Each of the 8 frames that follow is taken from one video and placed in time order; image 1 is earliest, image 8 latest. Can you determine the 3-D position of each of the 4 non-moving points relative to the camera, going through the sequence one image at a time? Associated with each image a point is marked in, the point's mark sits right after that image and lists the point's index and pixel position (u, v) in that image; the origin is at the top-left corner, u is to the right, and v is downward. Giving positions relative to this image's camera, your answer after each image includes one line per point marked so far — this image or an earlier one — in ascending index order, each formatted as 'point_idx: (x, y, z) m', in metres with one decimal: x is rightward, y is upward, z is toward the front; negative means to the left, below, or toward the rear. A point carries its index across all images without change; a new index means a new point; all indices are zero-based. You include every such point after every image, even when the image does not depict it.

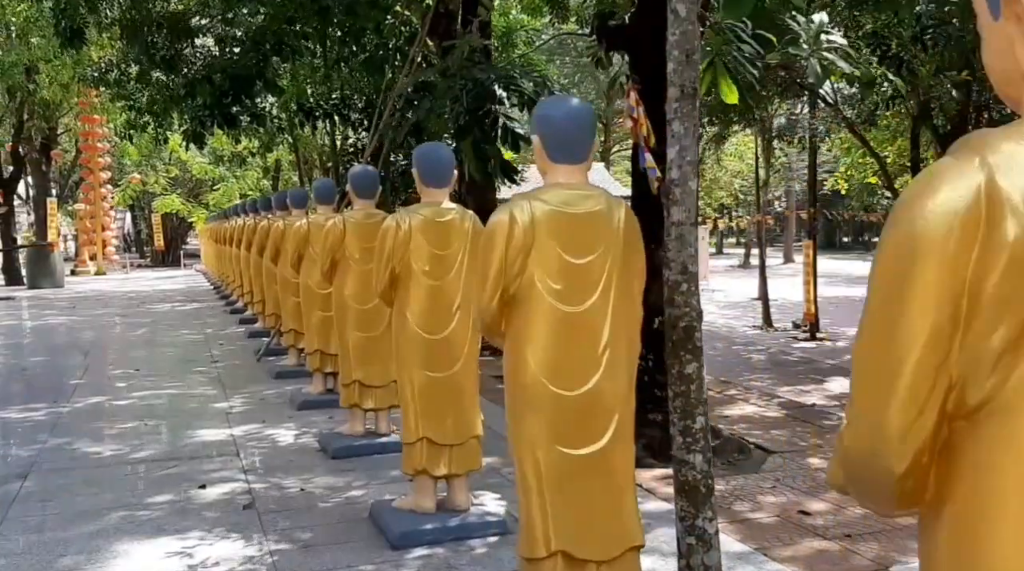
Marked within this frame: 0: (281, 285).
0: (-2.0, 0.0, +8.7) m
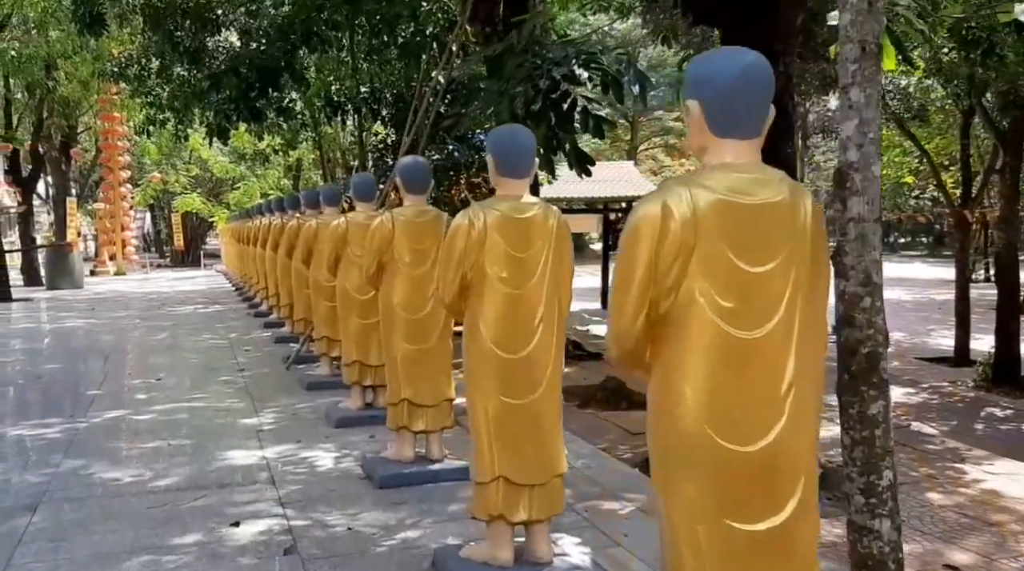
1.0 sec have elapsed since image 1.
0: (-1.6, 0.0, +8.1) m
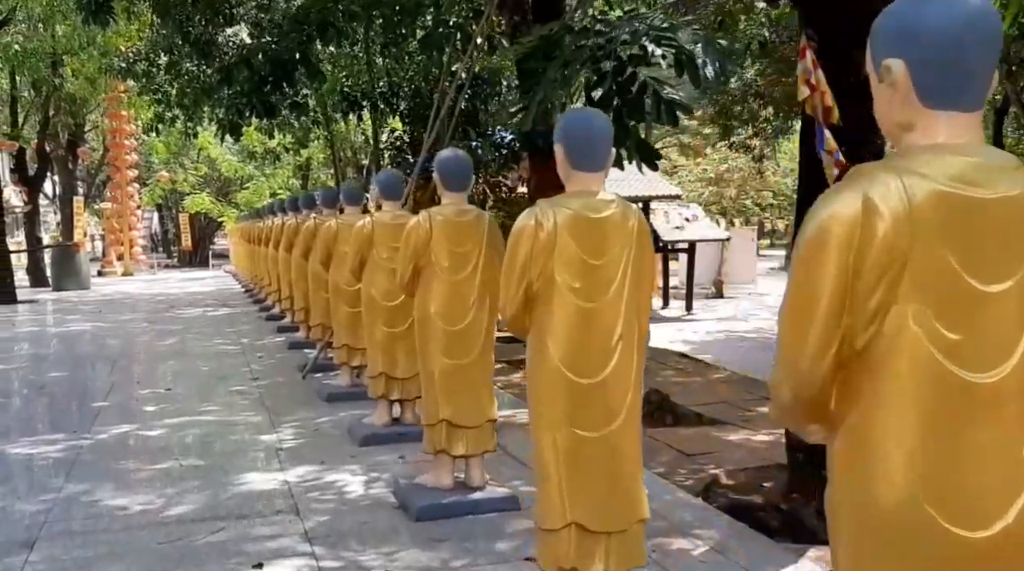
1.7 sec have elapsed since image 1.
0: (-1.3, -0.1, +7.6) m
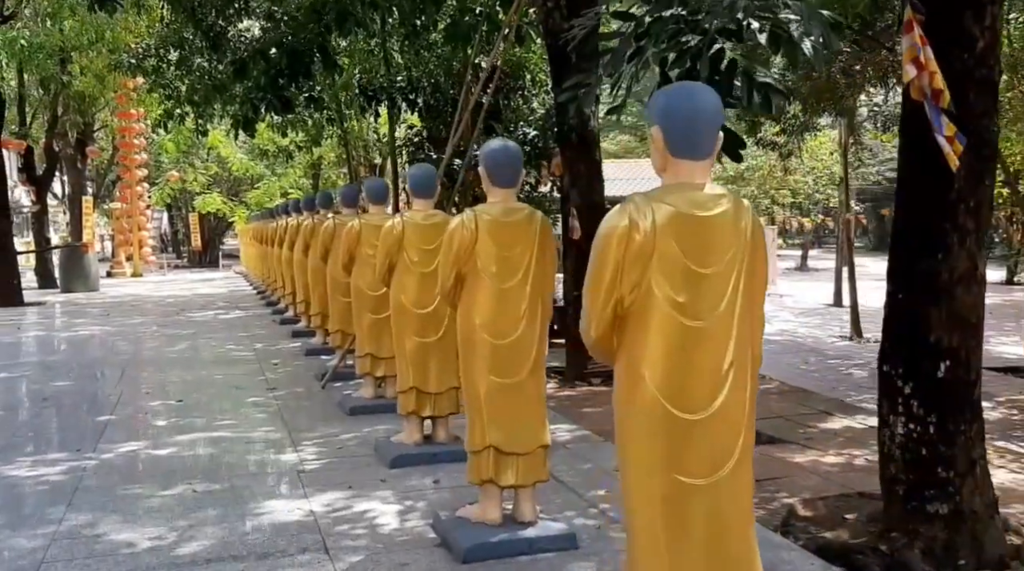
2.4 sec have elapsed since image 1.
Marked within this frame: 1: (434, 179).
0: (-1.1, -0.1, +7.1) m
1: (-0.4, +0.6, +5.7) m
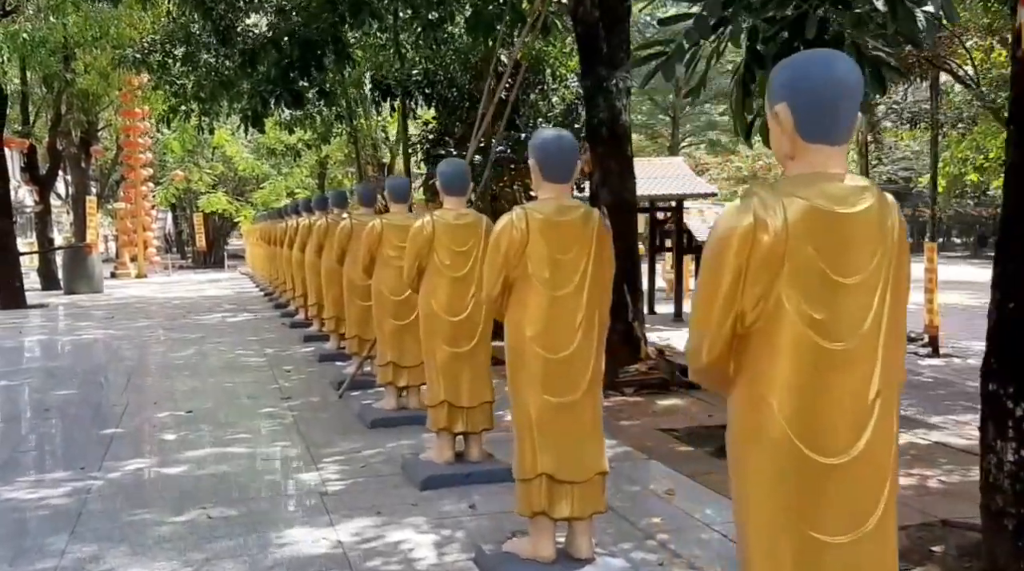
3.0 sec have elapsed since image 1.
0: (-0.9, -0.1, +6.6) m
1: (-0.2, +0.6, +5.2) m
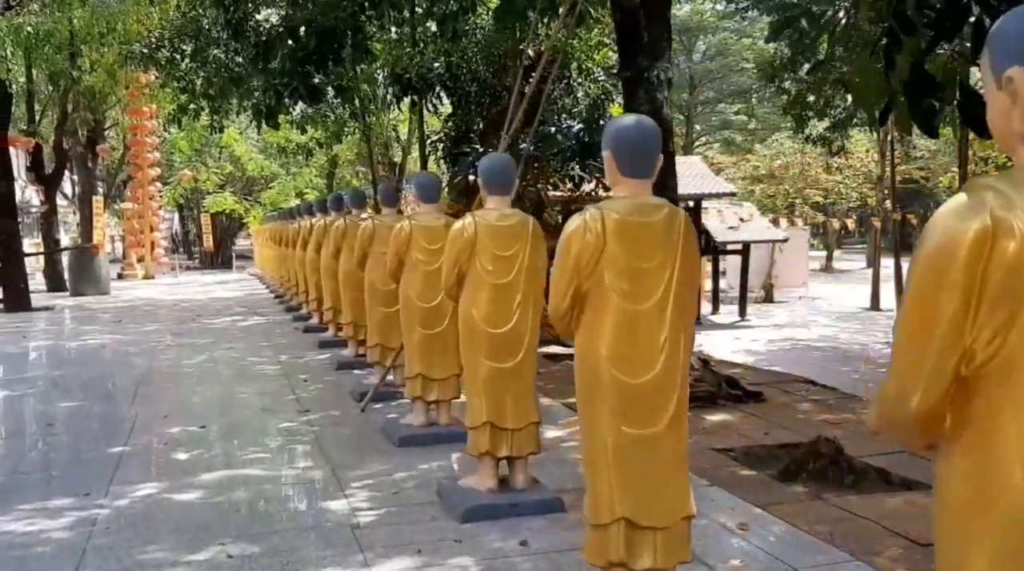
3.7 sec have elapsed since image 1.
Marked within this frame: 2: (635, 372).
0: (-0.6, -0.2, +6.1) m
1: (0.0, +0.5, +4.7) m
2: (+0.4, -0.3, +3.4) m
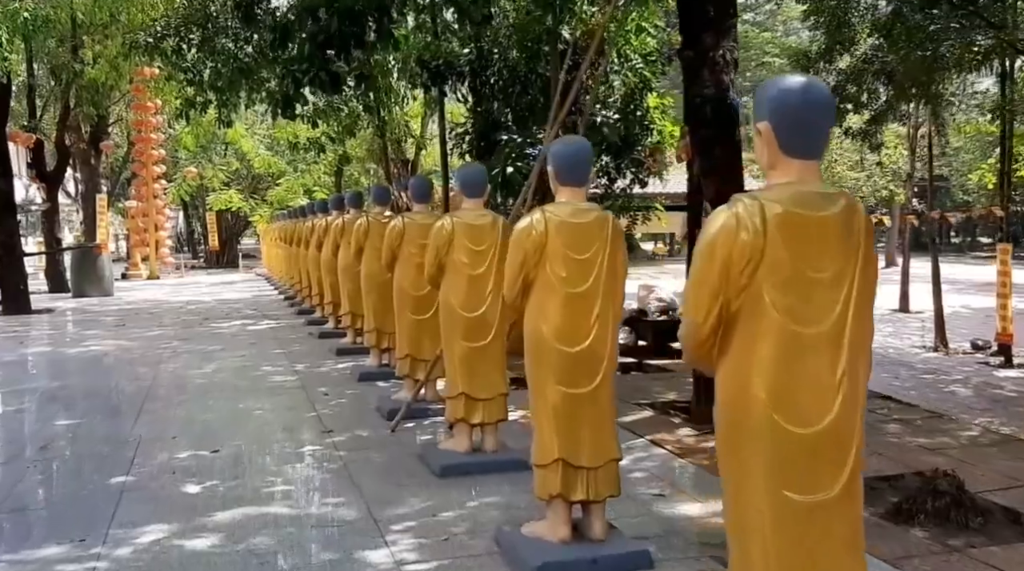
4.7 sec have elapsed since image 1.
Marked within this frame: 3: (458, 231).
0: (-0.3, -0.2, +5.3) m
1: (+0.3, +0.5, +3.9) m
2: (+0.7, -0.3, +2.6) m
3: (-0.3, +0.3, +5.5) m
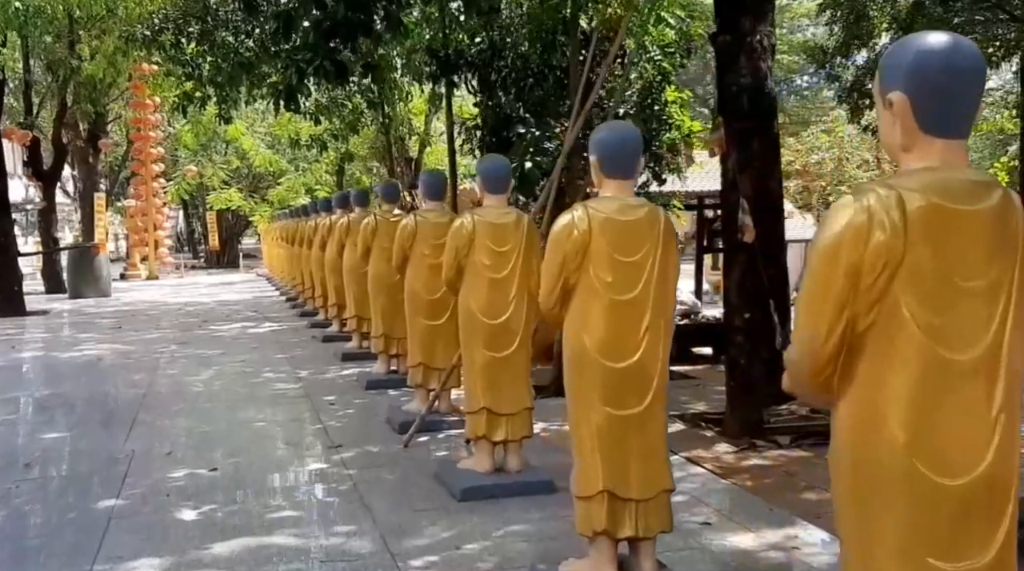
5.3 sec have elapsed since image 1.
0: (-0.2, -0.2, +4.9) m
1: (+0.4, +0.5, +3.5) m
2: (+0.8, -0.3, +2.1) m
3: (-0.2, +0.3, +5.0) m
